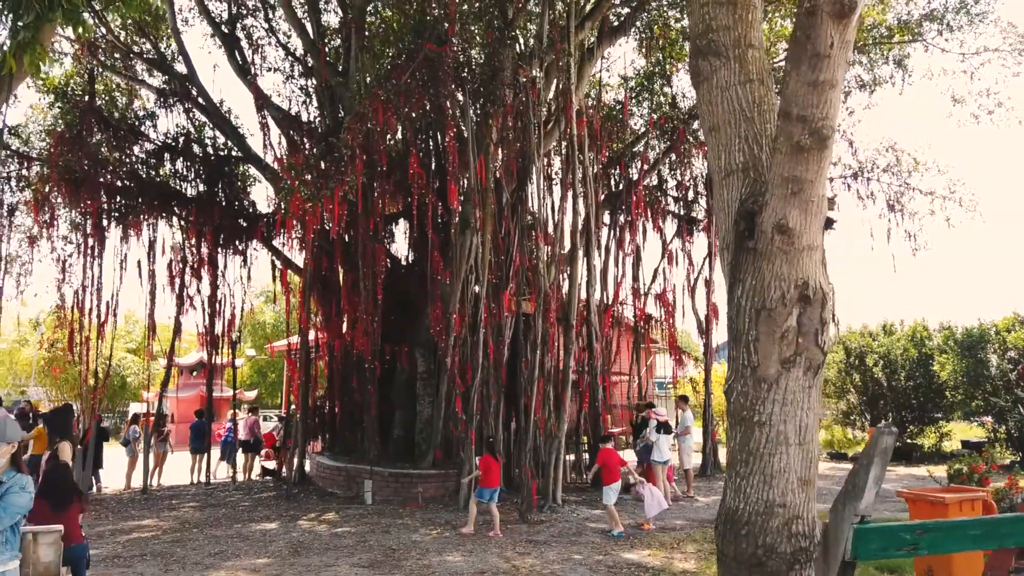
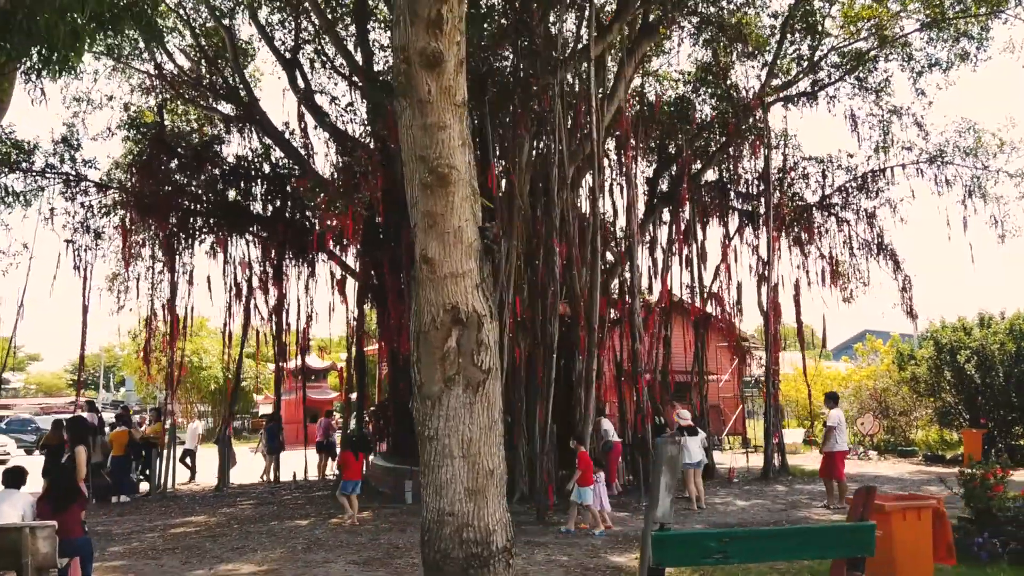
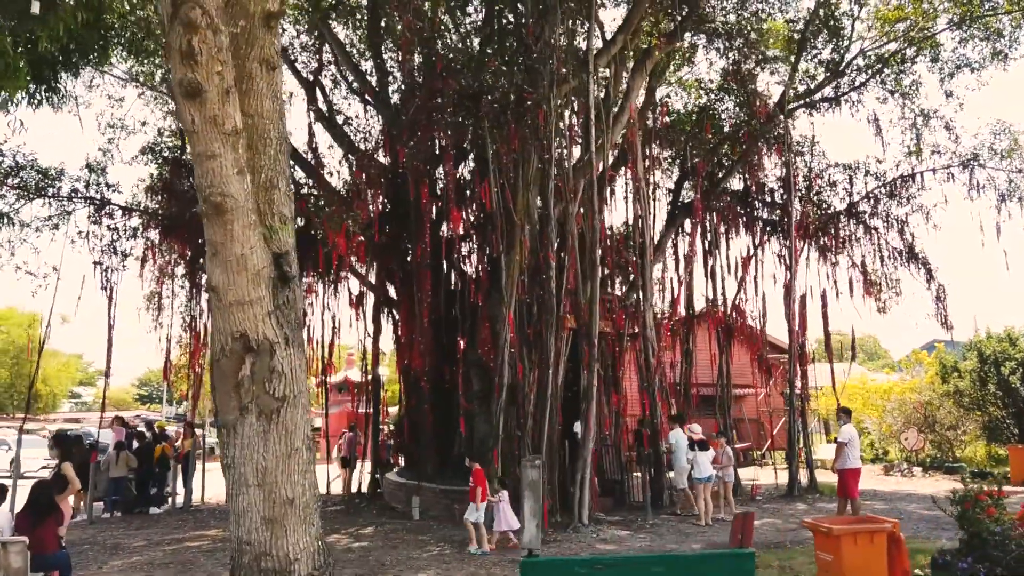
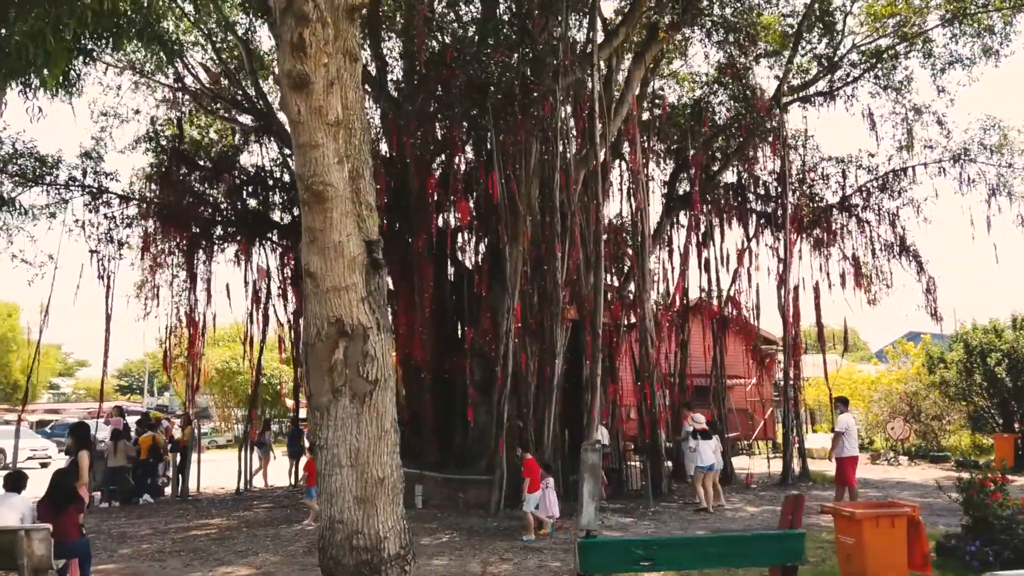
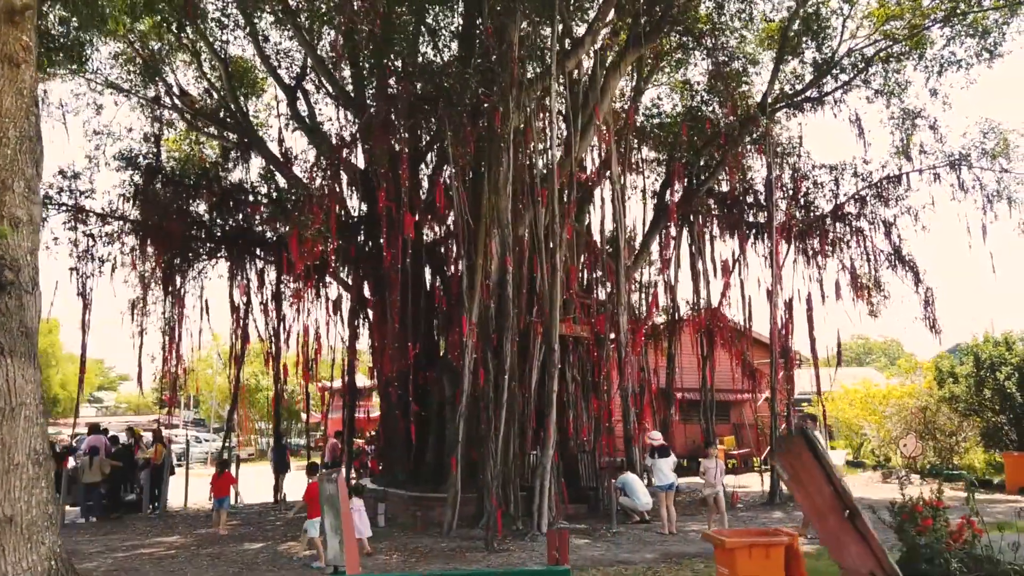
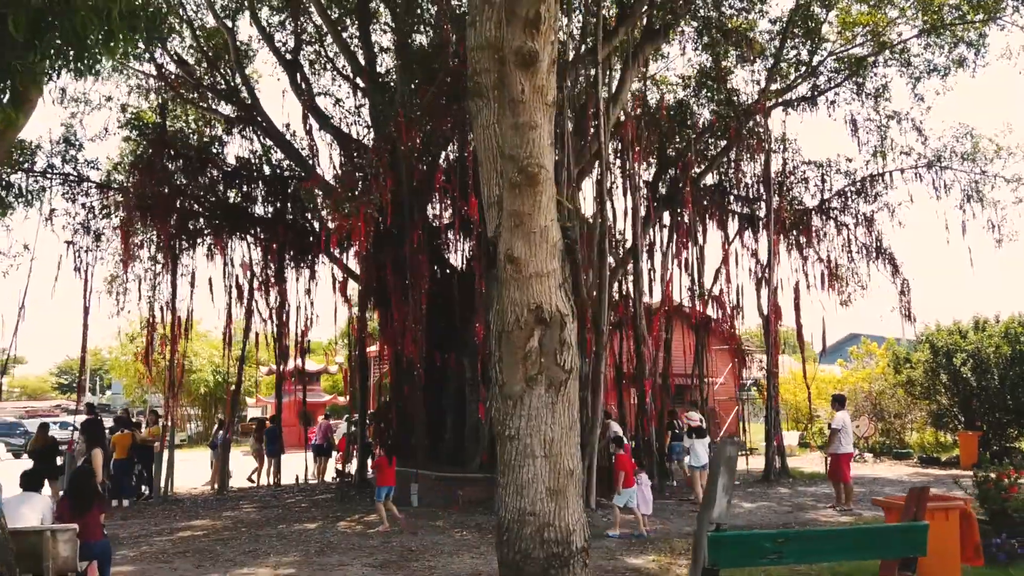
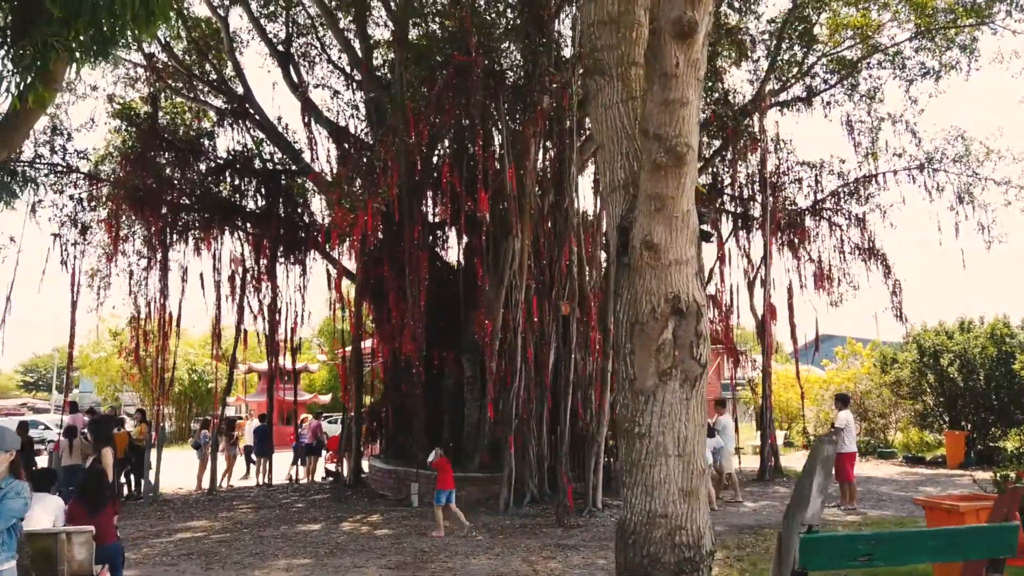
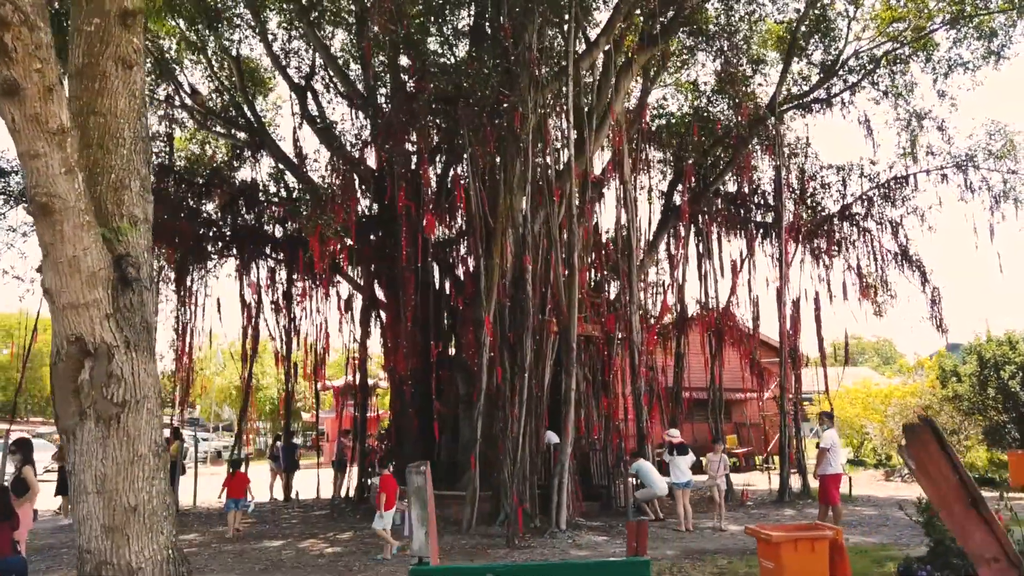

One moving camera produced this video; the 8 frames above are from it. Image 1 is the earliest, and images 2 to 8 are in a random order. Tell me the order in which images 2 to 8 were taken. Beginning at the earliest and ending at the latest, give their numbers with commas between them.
7, 6, 2, 4, 3, 8, 5
